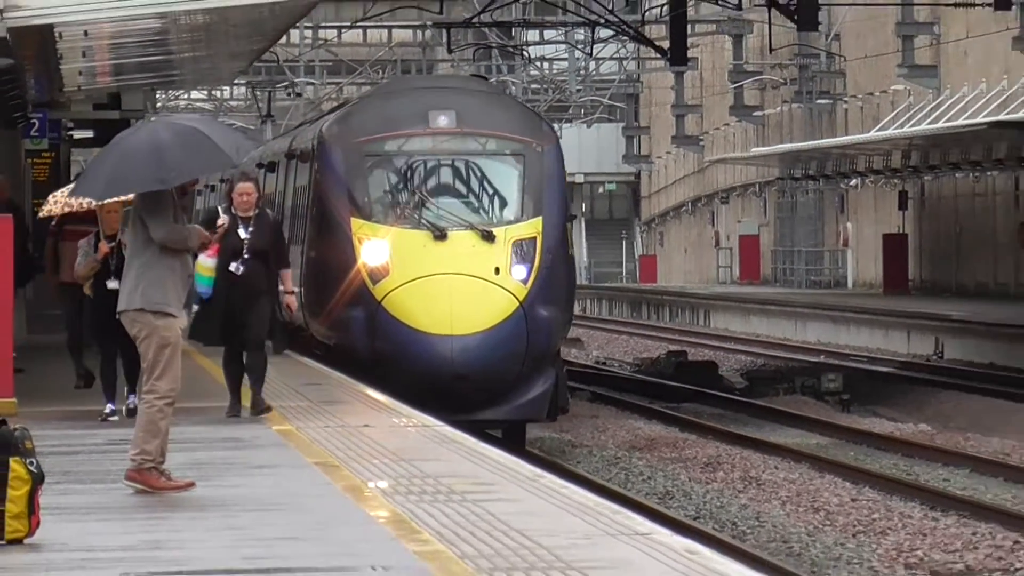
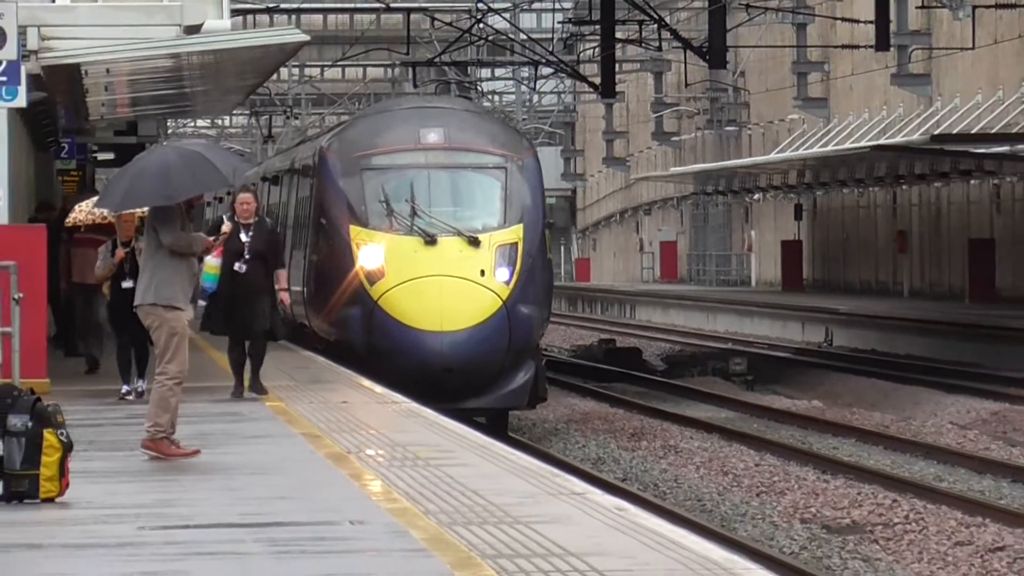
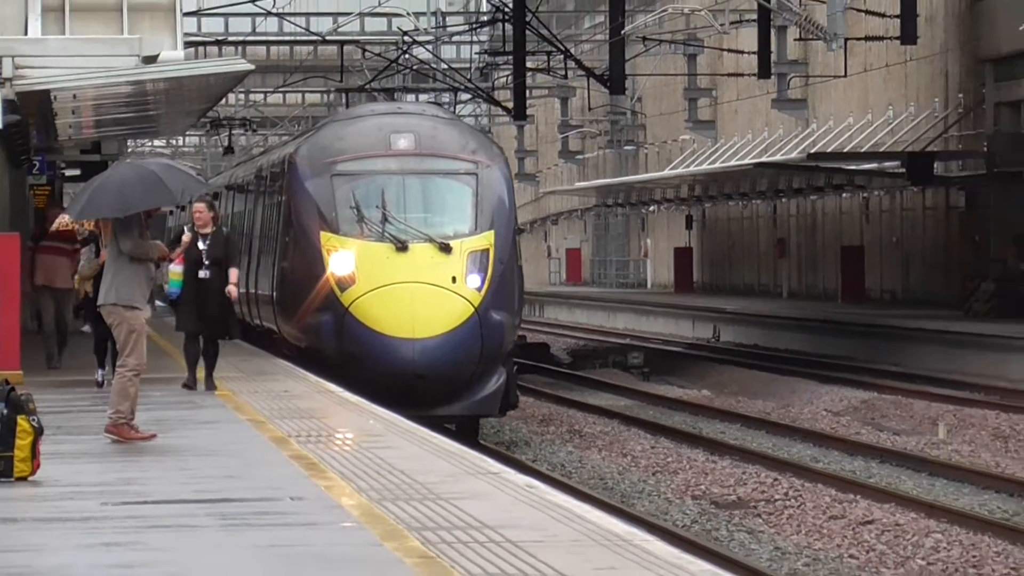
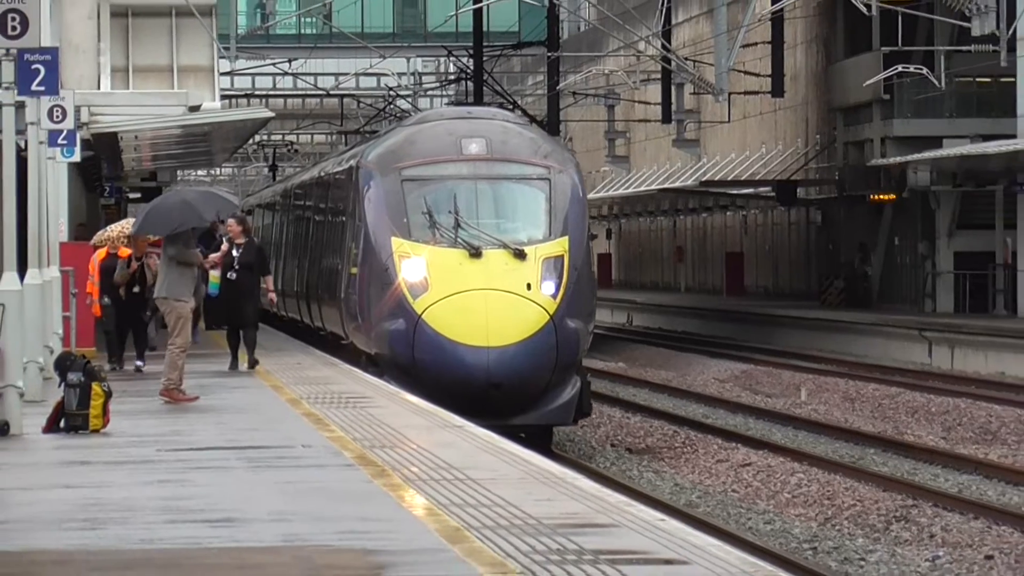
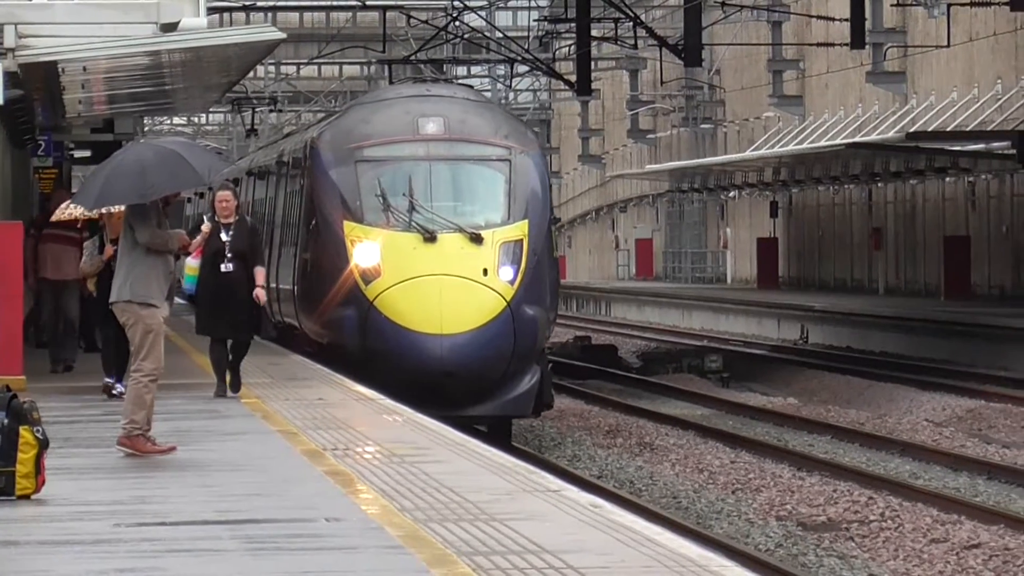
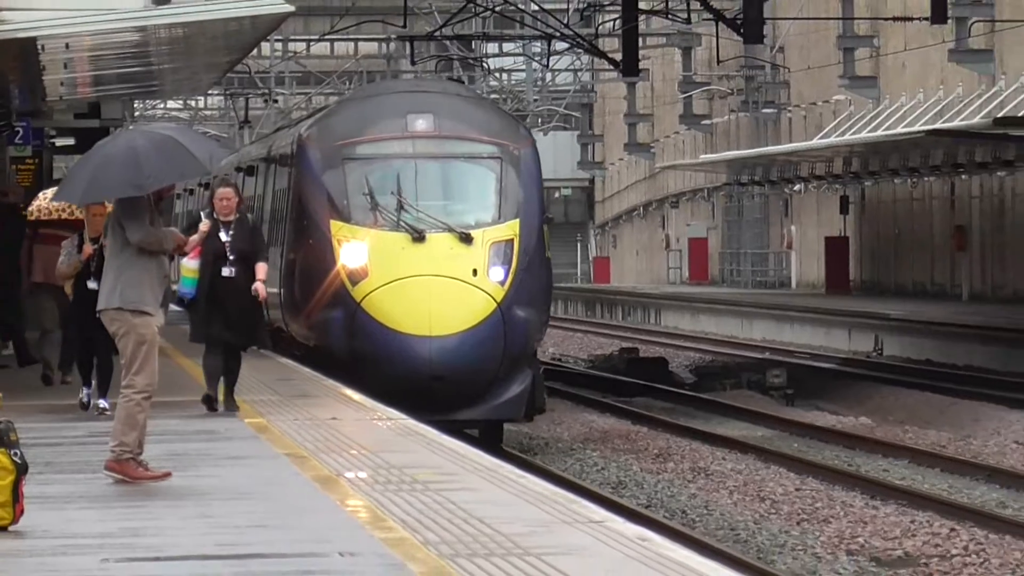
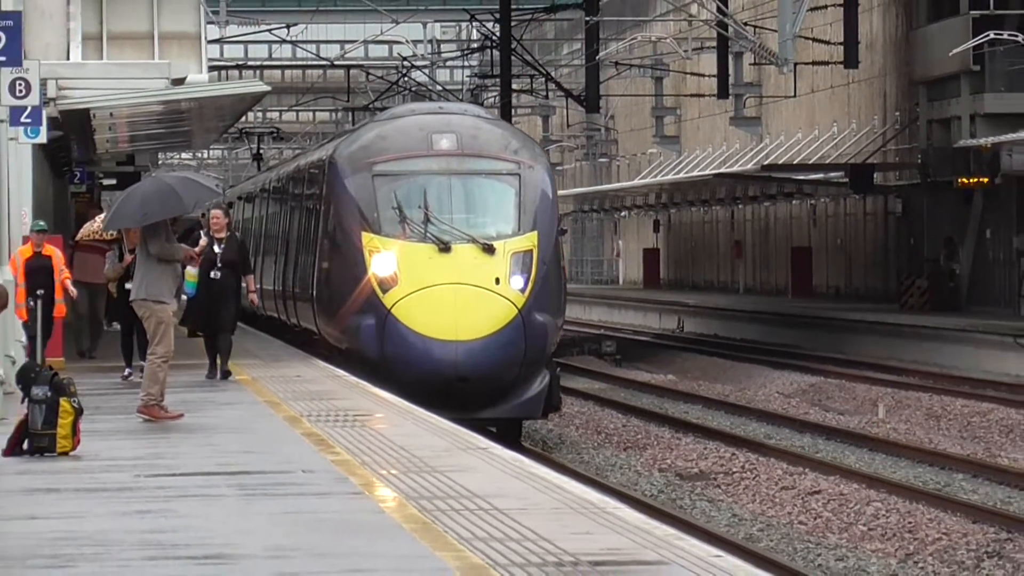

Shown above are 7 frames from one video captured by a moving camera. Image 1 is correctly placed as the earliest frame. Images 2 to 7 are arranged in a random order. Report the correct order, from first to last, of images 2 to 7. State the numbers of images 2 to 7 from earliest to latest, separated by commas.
6, 2, 5, 3, 7, 4
